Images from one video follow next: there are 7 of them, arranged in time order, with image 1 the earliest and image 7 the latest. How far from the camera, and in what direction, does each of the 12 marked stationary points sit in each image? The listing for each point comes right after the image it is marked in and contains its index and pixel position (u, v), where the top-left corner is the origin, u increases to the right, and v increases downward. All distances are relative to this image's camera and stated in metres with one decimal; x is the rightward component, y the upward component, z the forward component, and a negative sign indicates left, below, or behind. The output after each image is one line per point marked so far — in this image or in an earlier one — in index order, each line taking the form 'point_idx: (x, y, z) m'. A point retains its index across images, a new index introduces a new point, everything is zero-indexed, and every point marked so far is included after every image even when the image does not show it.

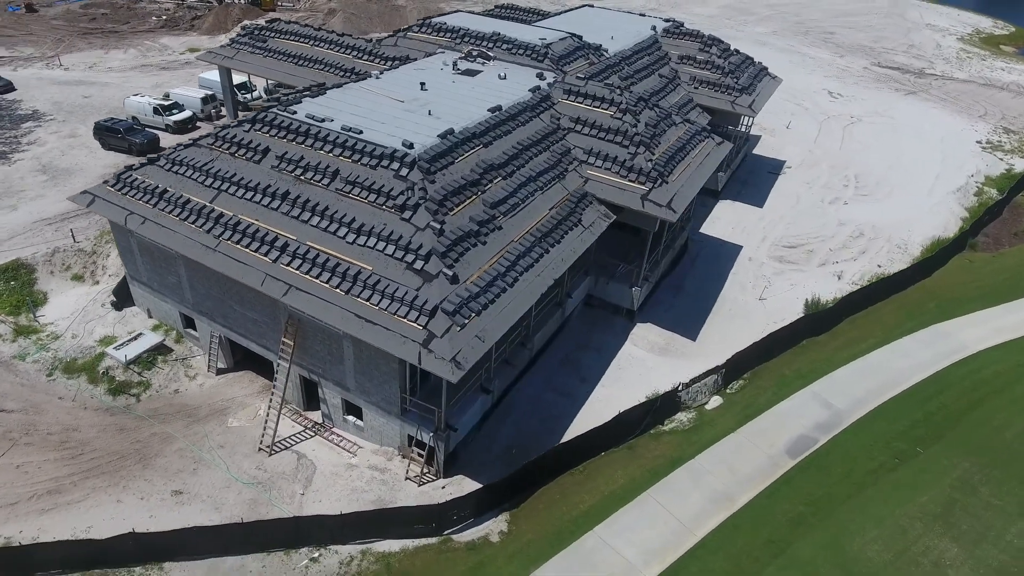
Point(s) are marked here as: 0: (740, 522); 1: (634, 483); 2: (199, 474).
0: (+5.9, -6.0, +16.2) m
1: (+3.3, -5.3, +17.1) m
2: (-8.2, -4.9, +16.5) m
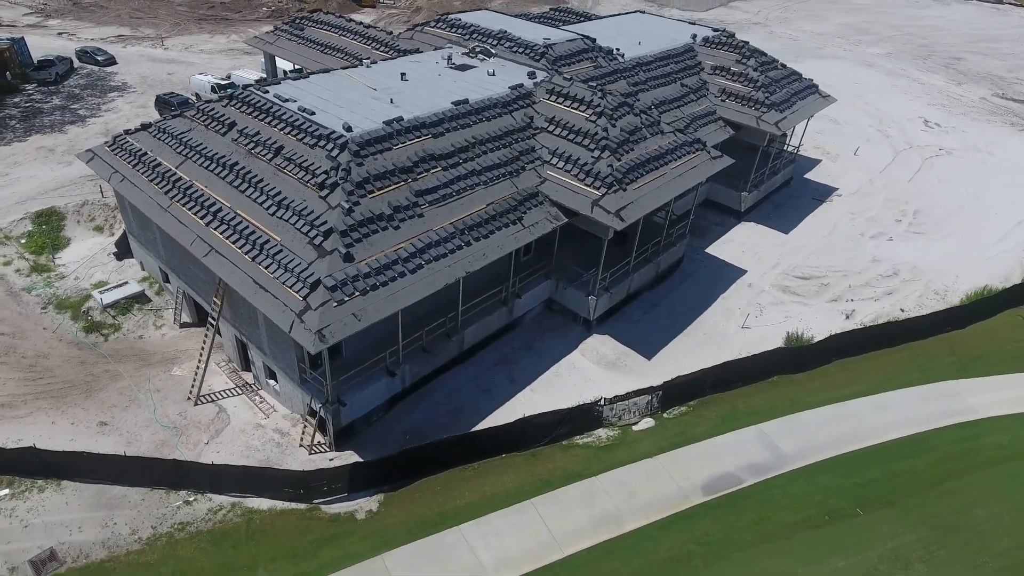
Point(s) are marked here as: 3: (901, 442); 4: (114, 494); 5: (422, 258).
0: (+2.5, -6.4, +15.4) m
1: (+0.2, -5.4, +16.7) m
2: (-11.1, -3.5, +18.1) m
3: (+12.0, -4.7, +19.3) m
4: (-9.9, -5.1, +15.6) m
5: (-2.4, +0.8, +16.4) m
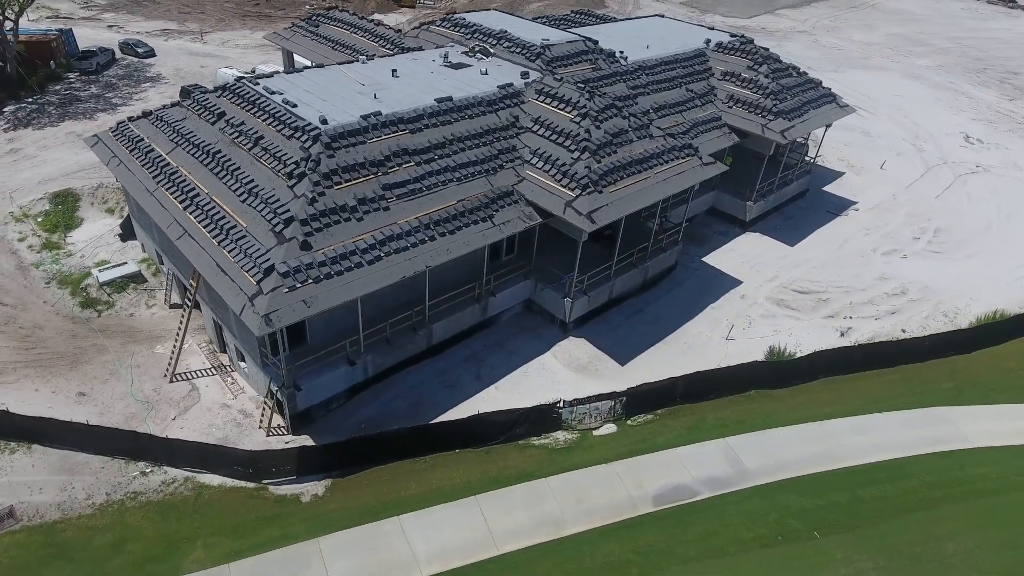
0: (+1.0, -6.4, +15.3) m
1: (-1.2, -5.3, +16.8) m
2: (-12.3, -2.9, +19.0) m
3: (+10.7, -5.3, +18.4) m
4: (-11.3, -4.5, +16.4) m
5: (-3.5, +1.0, +16.7) m
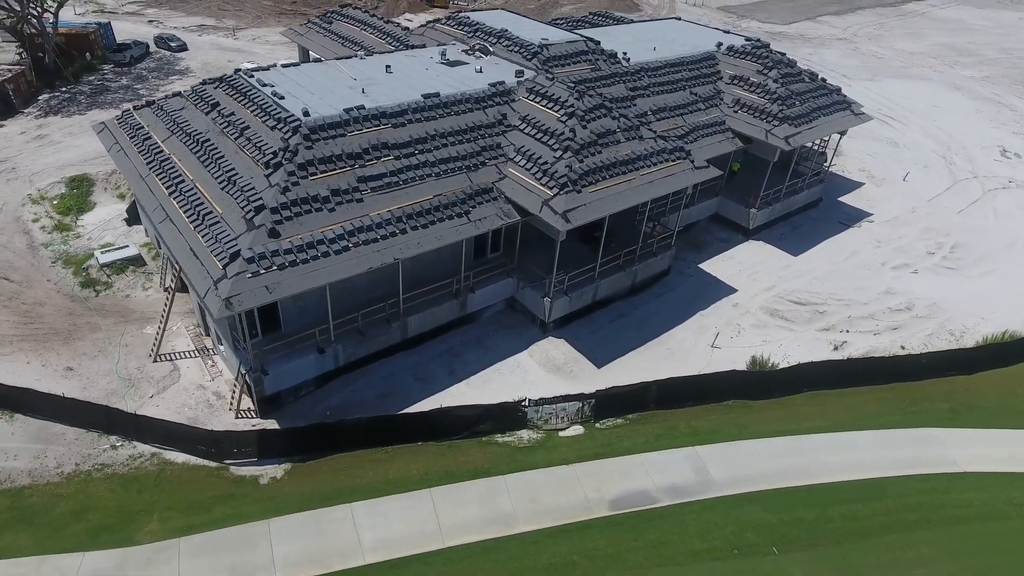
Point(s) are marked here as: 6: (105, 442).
0: (-0.3, -6.3, +15.2) m
1: (-2.4, -5.1, +16.8) m
2: (-13.2, -2.3, +19.7) m
3: (+9.6, -5.6, +17.8) m
4: (-12.5, -3.9, +17.1) m
5: (-4.4, +1.3, +16.9) m
6: (-11.0, -4.2, +17.0) m
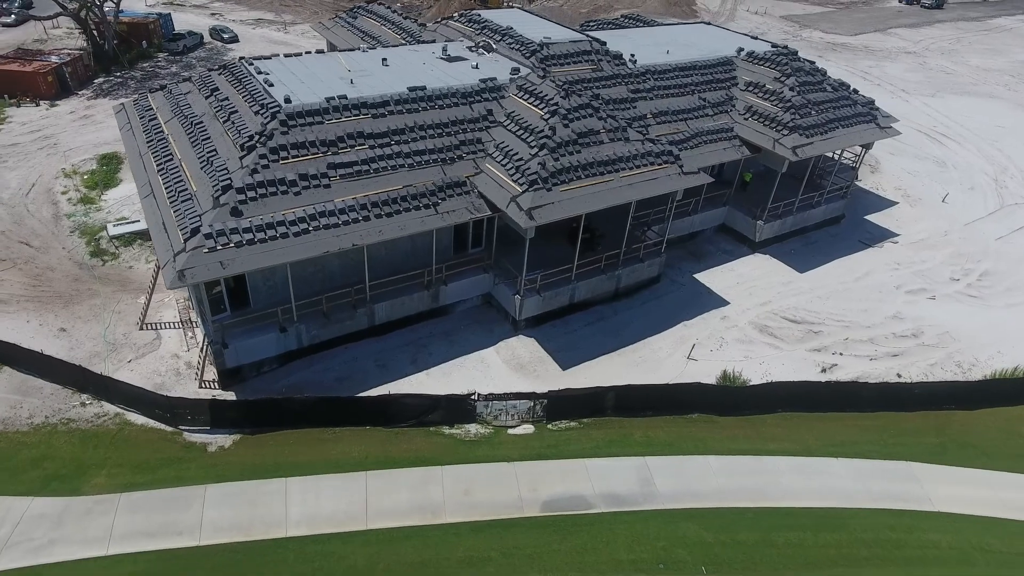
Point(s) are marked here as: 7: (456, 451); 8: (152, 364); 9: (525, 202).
0: (-2.3, -6.0, +15.3) m
1: (-4.0, -4.7, +17.1) m
2: (-14.3, -1.2, +21.1) m
3: (+7.9, -6.0, +16.9) m
4: (-14.0, -2.8, +18.4) m
5: (-5.6, +1.8, +17.4) m
6: (-12.5, -3.2, +18.1) m
7: (-1.6, -4.6, +17.6) m
8: (-11.2, -2.4, +19.5) m
9: (+0.4, +2.6, +18.7) m
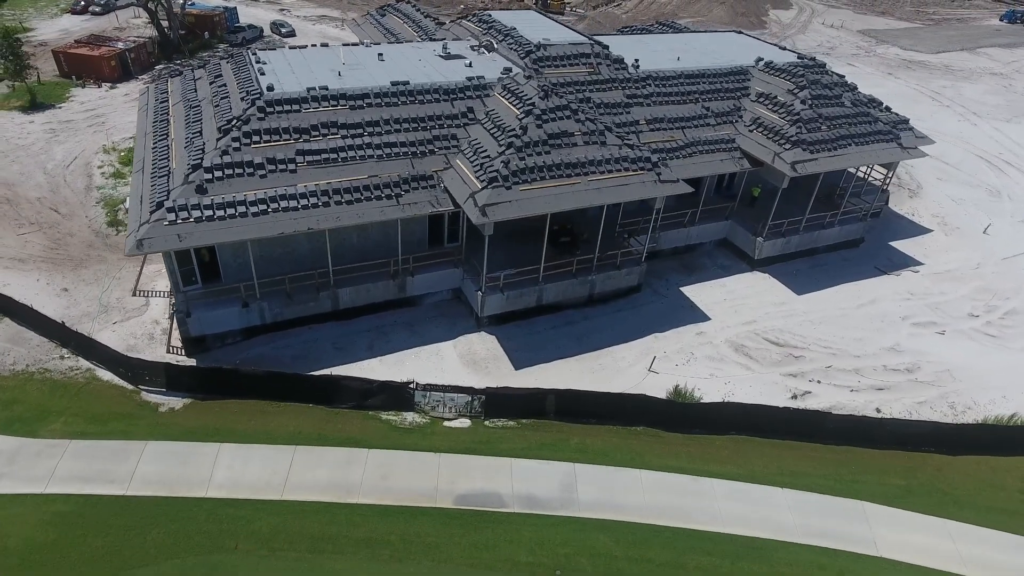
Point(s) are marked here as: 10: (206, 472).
0: (-4.6, -5.6, +15.7) m
1: (-6.1, -4.2, +17.8) m
2: (-15.5, +0.1, +22.9) m
3: (+5.6, -6.5, +16.2) m
4: (-15.6, -1.5, +20.1) m
5: (-7.0, +2.4, +18.3) m
6: (-14.3, -2.0, +19.7) m
7: (-3.5, -4.3, +18.0) m
8: (-12.7, -1.3, +21.0) m
9: (-0.9, +2.7, +18.9) m
10: (-8.0, -4.8, +16.5) m
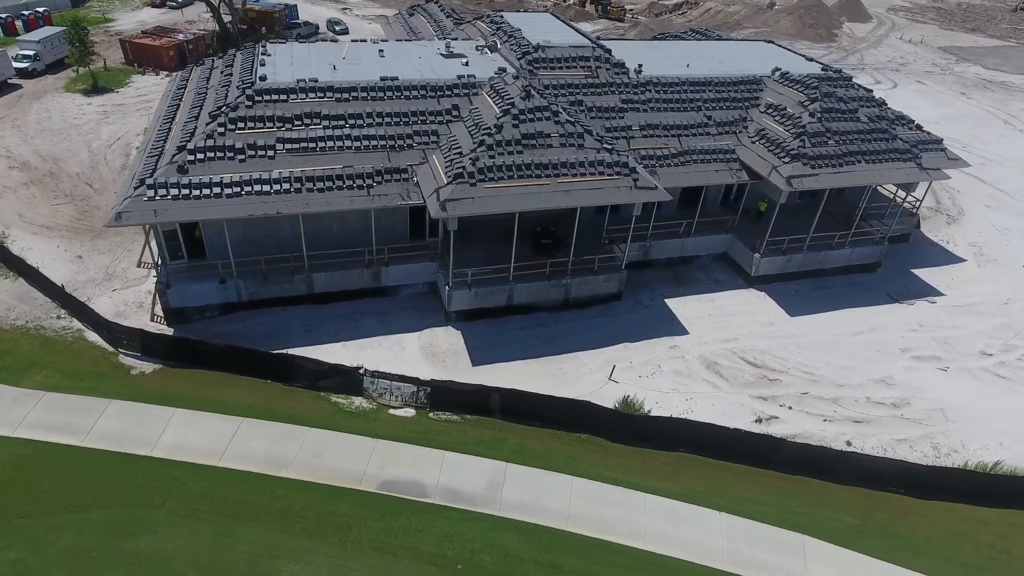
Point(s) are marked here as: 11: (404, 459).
0: (-6.7, -5.1, +16.4) m
1: (-7.8, -3.6, +18.6) m
2: (-16.2, +1.3, +24.8) m
3: (+3.4, -6.7, +15.7) m
4: (-16.8, -0.3, +22.0) m
5: (-8.2, +3.0, +19.3) m
6: (-15.5, -0.8, +21.5) m
7: (-5.3, -3.9, +18.5) m
8: (-13.8, -0.3, +22.6) m
9: (-2.1, +2.9, +19.1) m
10: (-10.0, -4.0, +17.5) m
11: (-2.9, -4.8, +17.4) m
